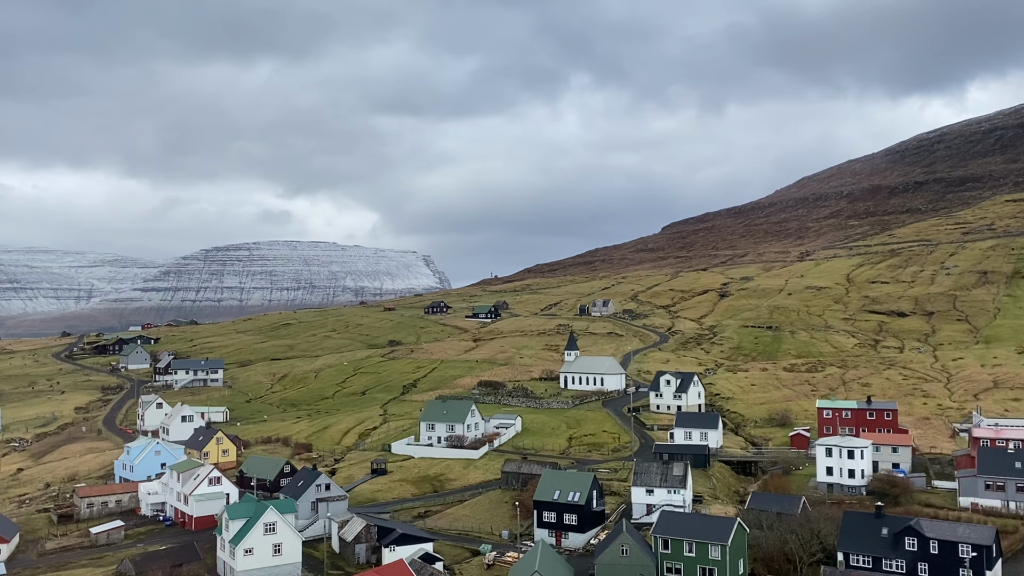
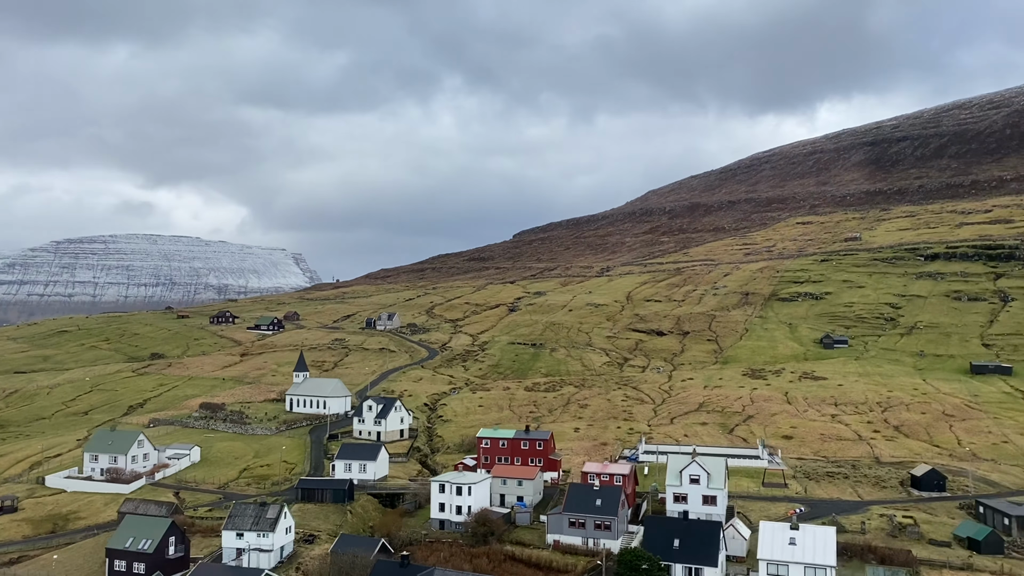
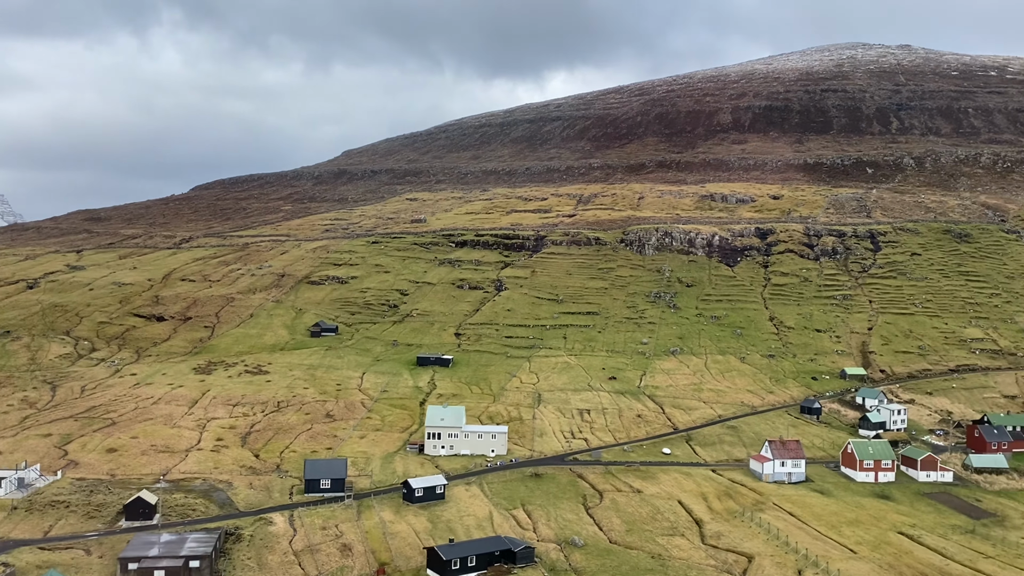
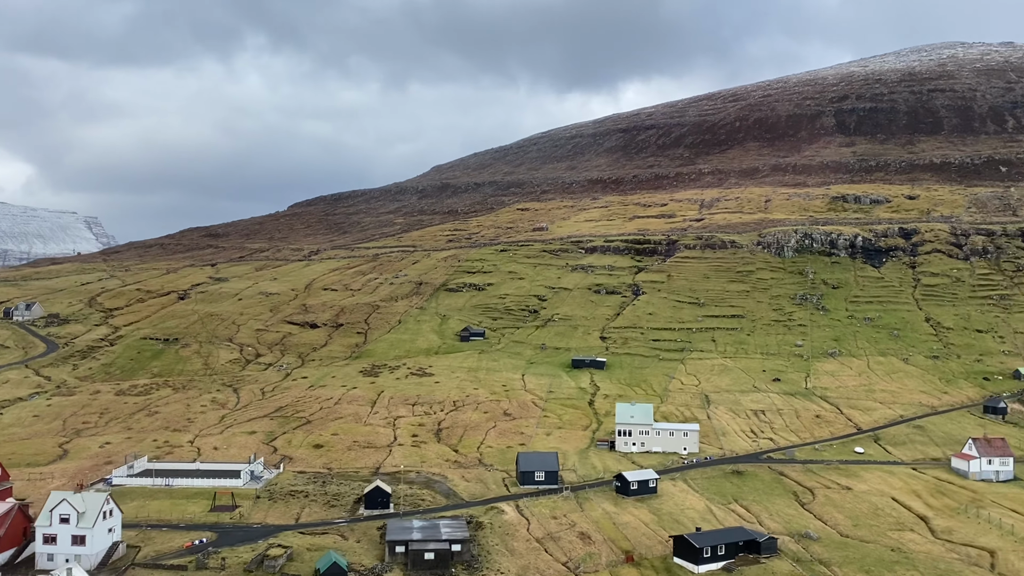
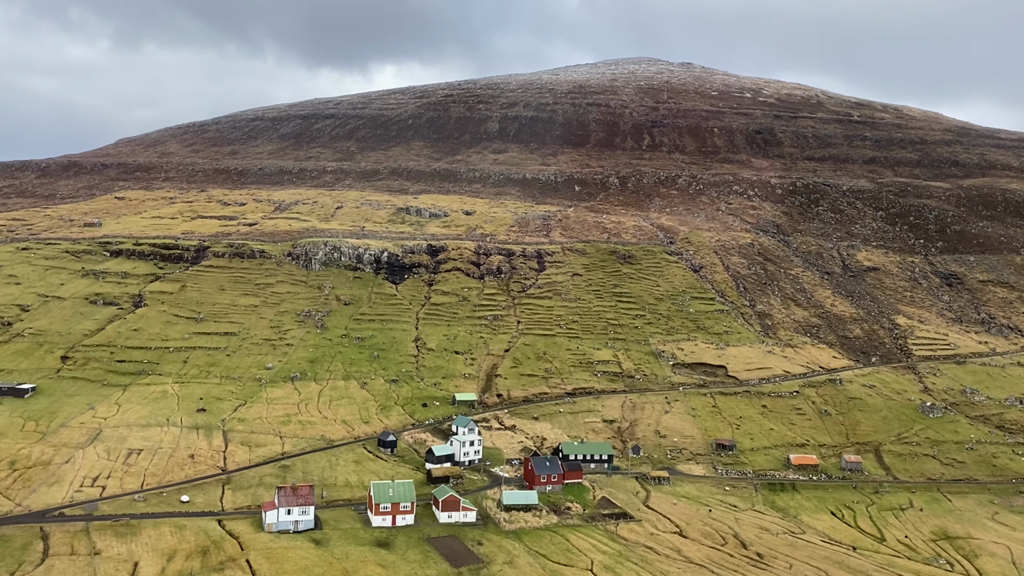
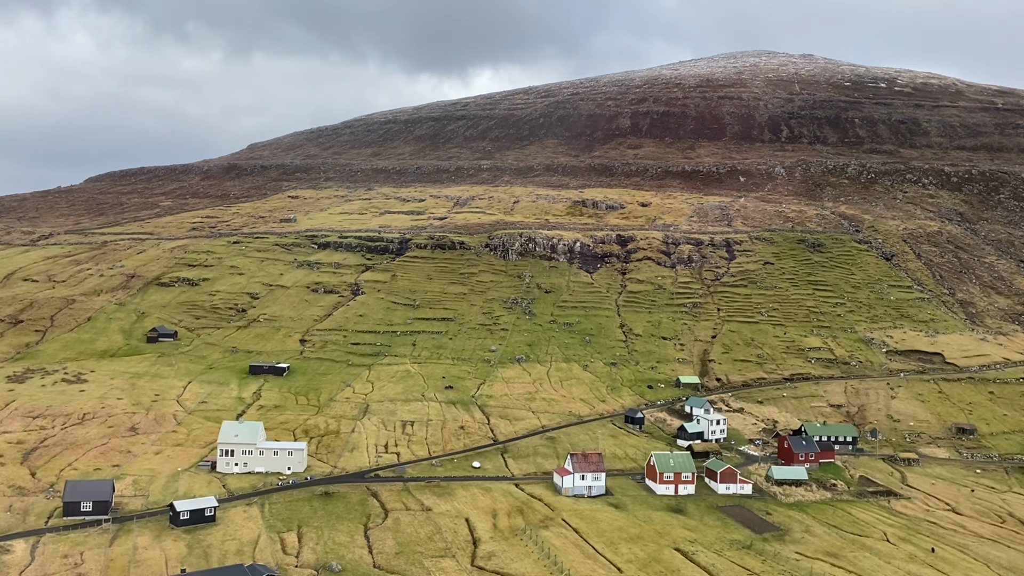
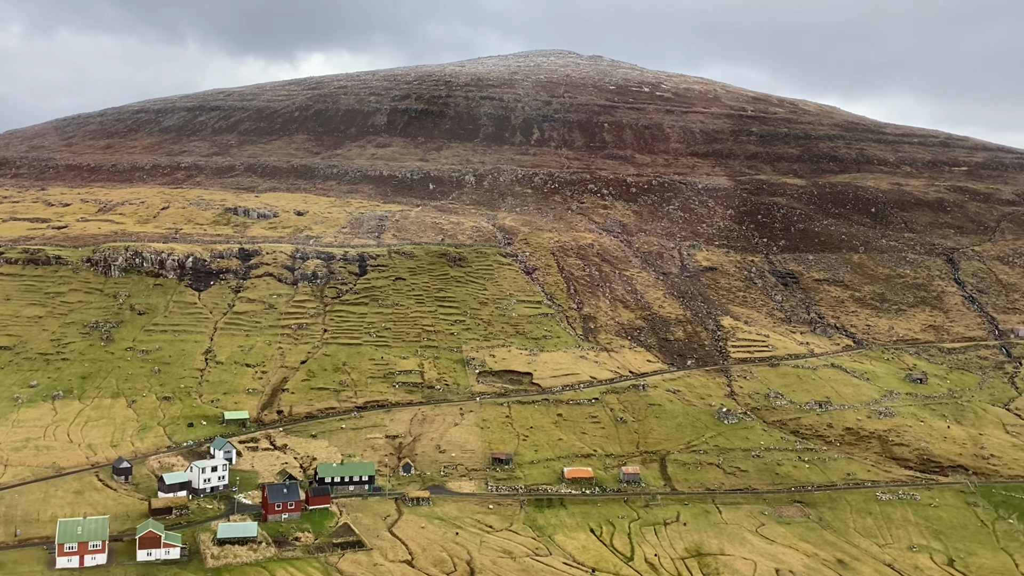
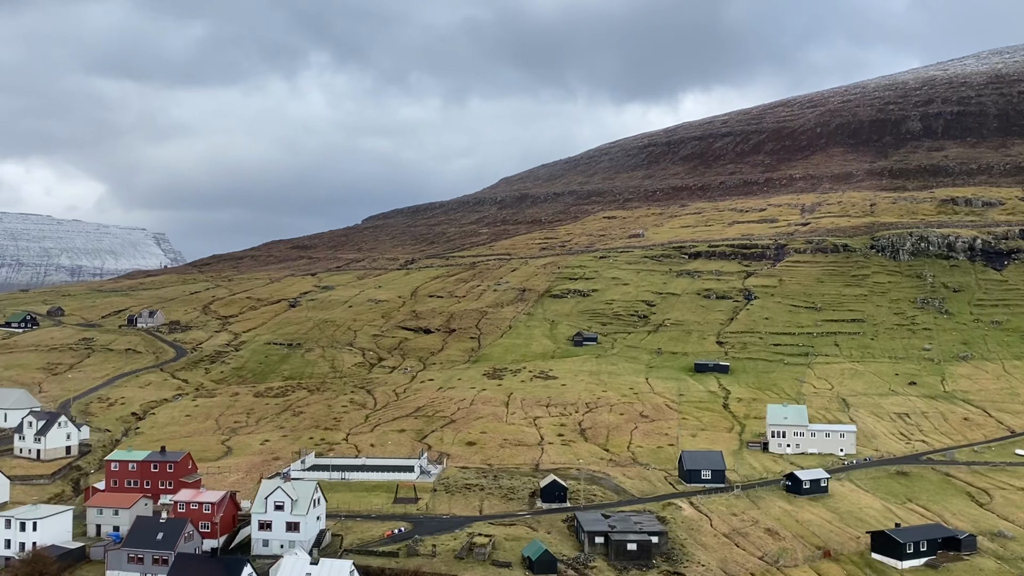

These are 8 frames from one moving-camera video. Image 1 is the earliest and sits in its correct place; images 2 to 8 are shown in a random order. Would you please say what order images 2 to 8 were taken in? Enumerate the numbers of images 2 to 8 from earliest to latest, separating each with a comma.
2, 8, 4, 3, 6, 5, 7
